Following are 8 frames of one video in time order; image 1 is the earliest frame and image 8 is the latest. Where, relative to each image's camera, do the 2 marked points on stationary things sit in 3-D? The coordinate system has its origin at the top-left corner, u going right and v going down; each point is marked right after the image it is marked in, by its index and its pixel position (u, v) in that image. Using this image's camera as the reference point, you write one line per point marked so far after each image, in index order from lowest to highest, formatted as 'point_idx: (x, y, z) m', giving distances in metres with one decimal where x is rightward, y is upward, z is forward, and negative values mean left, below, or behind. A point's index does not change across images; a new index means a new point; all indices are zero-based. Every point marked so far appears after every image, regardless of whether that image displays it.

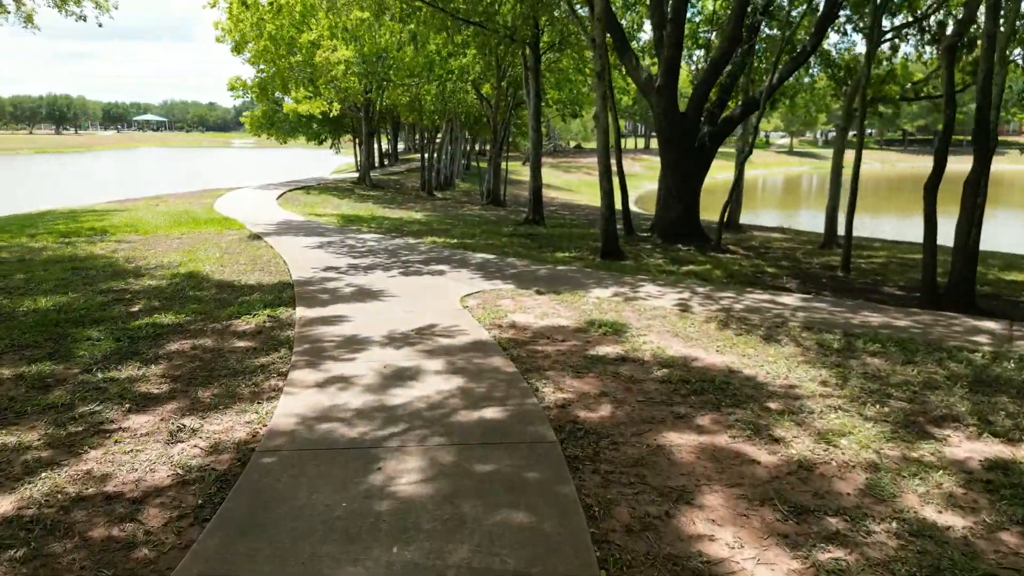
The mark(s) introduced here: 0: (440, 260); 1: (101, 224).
0: (-0.9, +0.4, +9.2) m
1: (-7.2, +1.1, +12.8) m
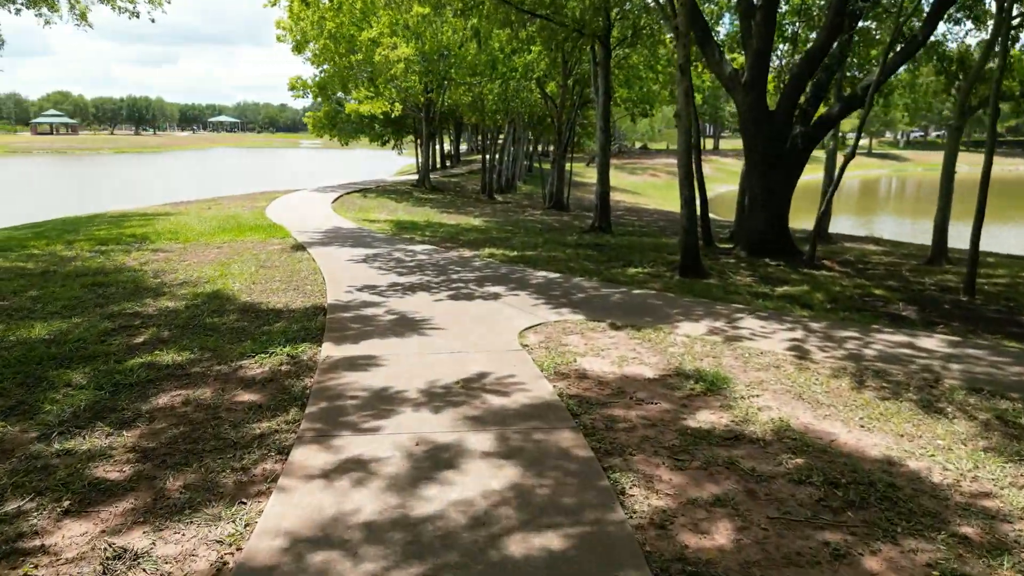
0: (-0.2, +0.1, +8.1) m
1: (-6.1, +0.9, +12.1) m
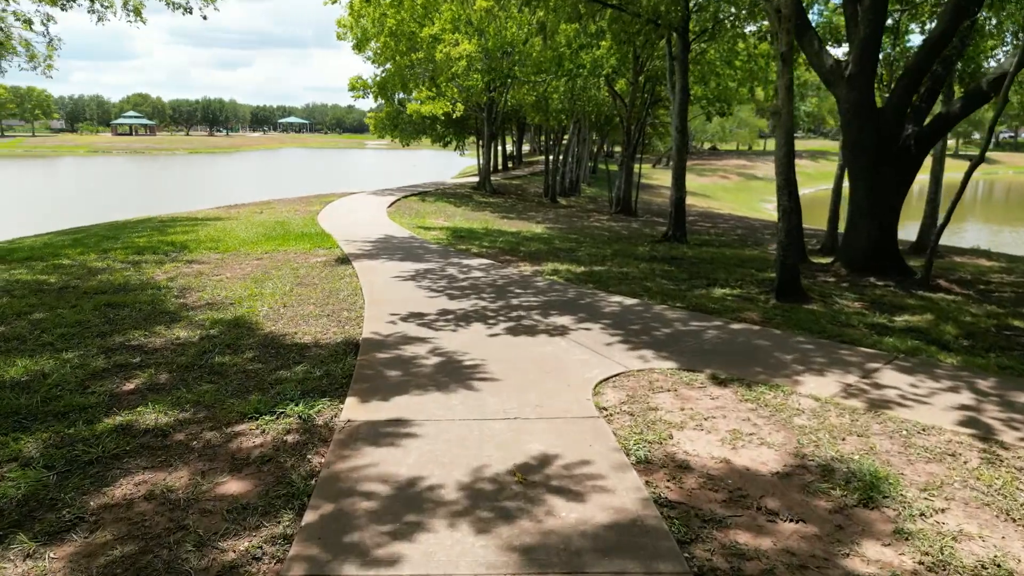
0: (+0.5, -0.2, +6.9) m
1: (-5.1, +0.8, +11.4) m
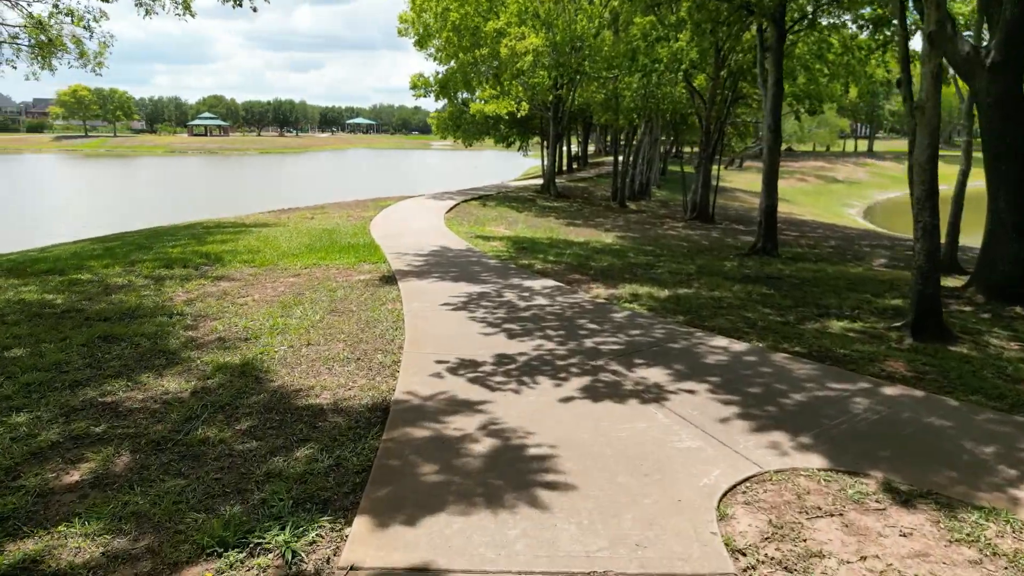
0: (+1.0, -0.5, +5.4) m
1: (-4.1, +0.5, +10.4) m
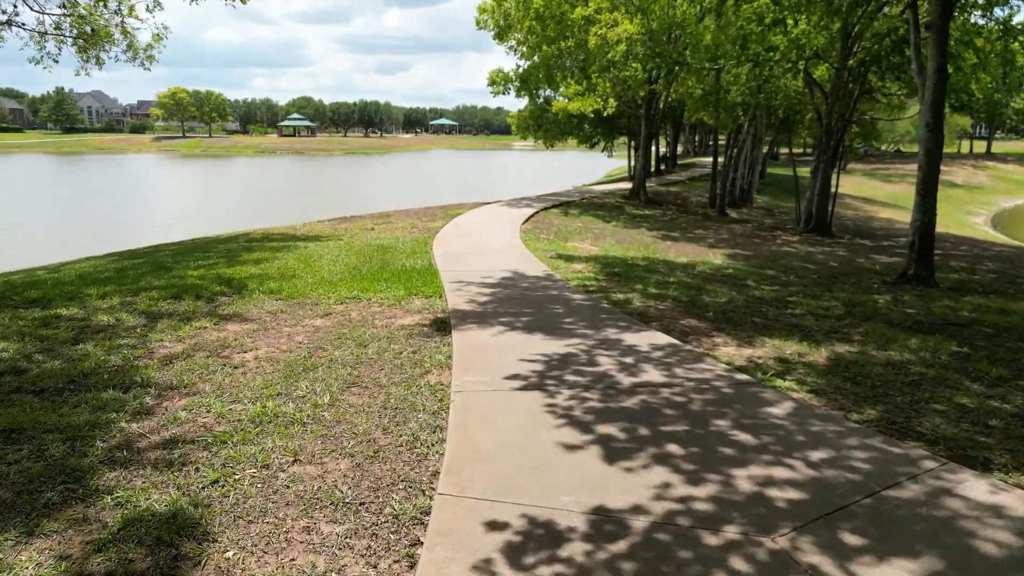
0: (+1.5, -0.9, +3.1) m
1: (-3.1, +0.2, +8.6) m
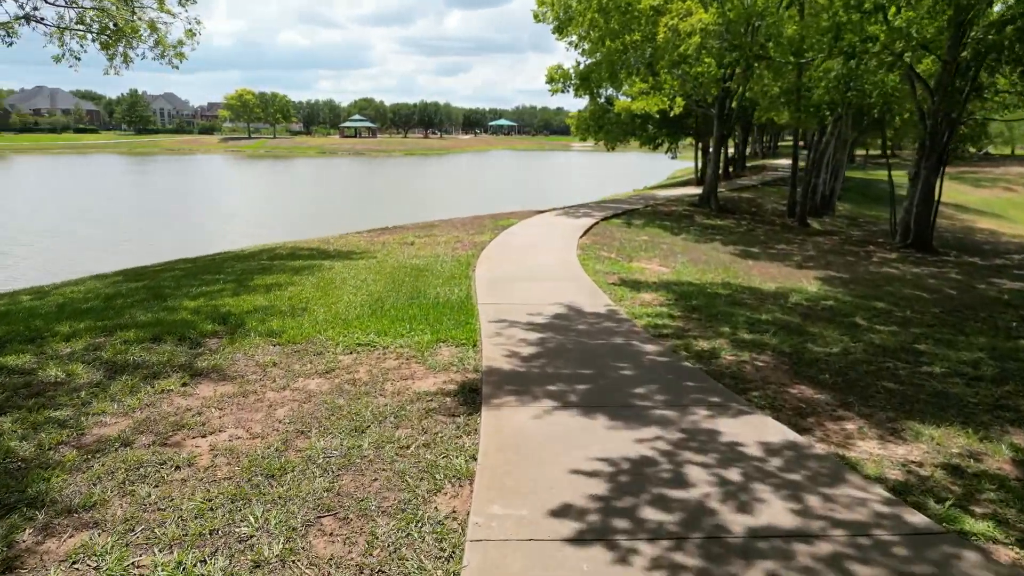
0: (+1.6, -1.3, +1.4) m
1: (-2.6, -0.2, +7.2) m
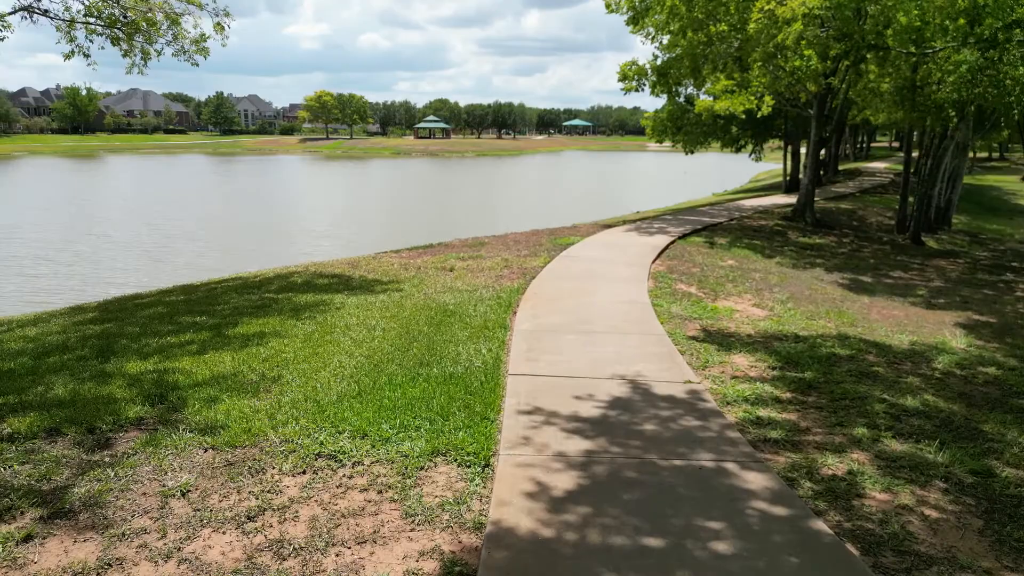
0: (+1.3, -1.9, -0.7) m
1: (-2.3, -0.6, +5.5) m
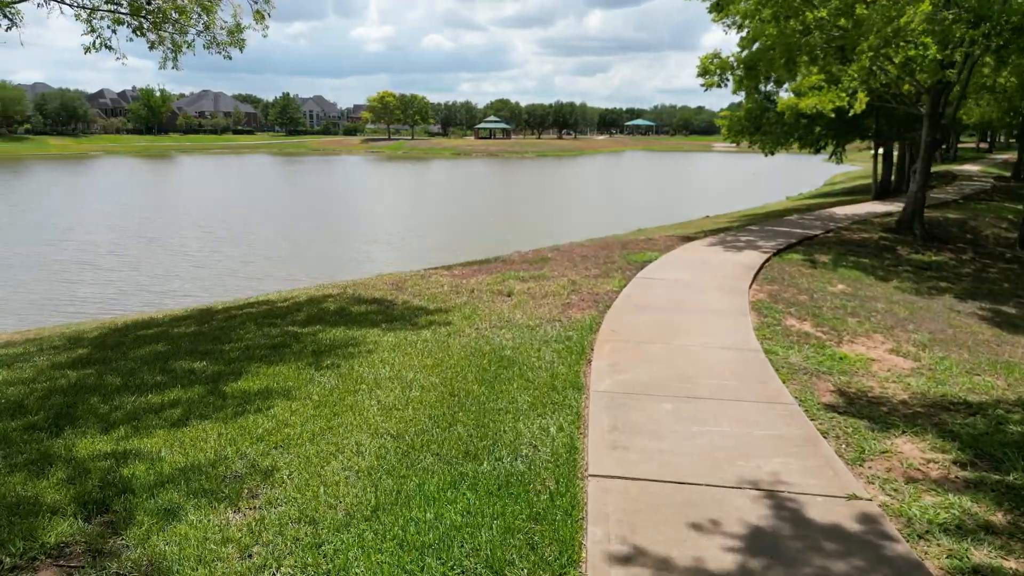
0: (+1.2, -2.2, -2.4) m
1: (-1.8, -0.9, +4.1) m
